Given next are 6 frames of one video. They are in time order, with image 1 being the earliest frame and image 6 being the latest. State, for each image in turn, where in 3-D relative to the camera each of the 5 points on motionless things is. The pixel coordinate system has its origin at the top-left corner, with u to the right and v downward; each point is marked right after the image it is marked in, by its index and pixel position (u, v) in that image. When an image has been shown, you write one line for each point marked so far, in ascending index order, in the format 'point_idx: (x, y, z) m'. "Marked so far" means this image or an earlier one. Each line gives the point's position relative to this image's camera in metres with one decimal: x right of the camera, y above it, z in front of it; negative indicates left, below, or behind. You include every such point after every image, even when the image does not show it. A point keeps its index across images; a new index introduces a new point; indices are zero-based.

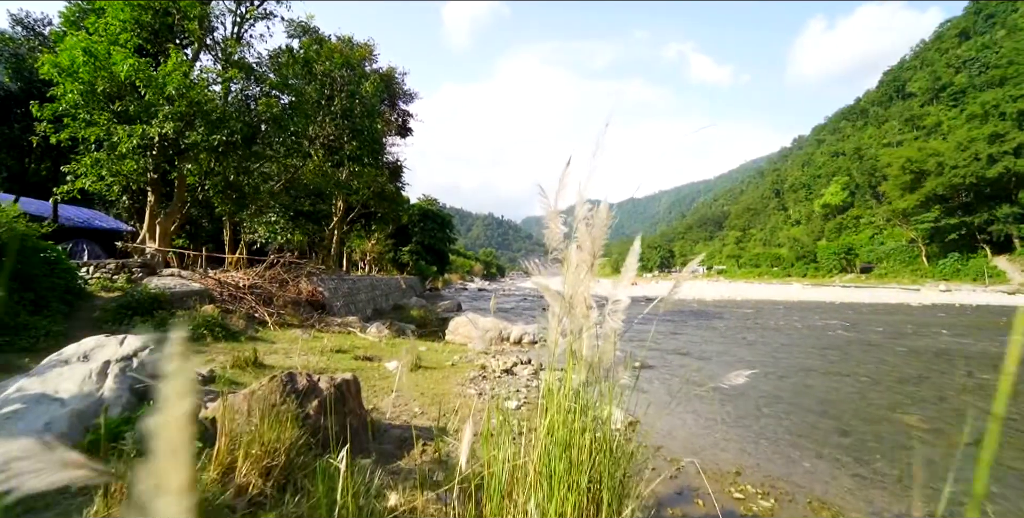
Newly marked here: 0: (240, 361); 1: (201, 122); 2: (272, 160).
0: (-3.1, -1.1, +5.6) m
1: (-6.8, +3.0, +10.8) m
2: (-6.5, +2.7, +13.6) m
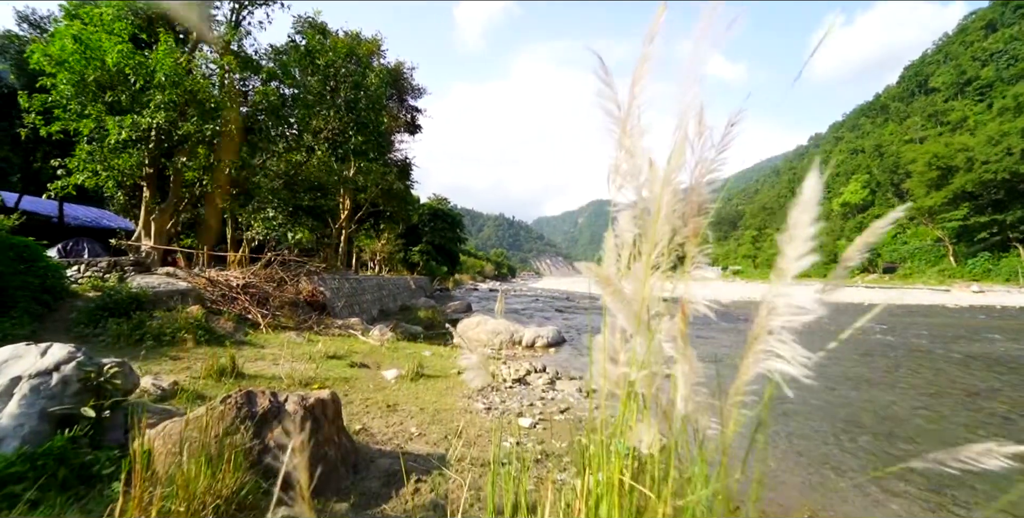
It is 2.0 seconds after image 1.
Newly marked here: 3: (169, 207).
0: (-2.9, -1.1, +4.9) m
1: (-6.5, +3.0, +10.2) m
2: (-6.2, +2.7, +13.0) m
3: (-7.8, +1.2, +11.3) m
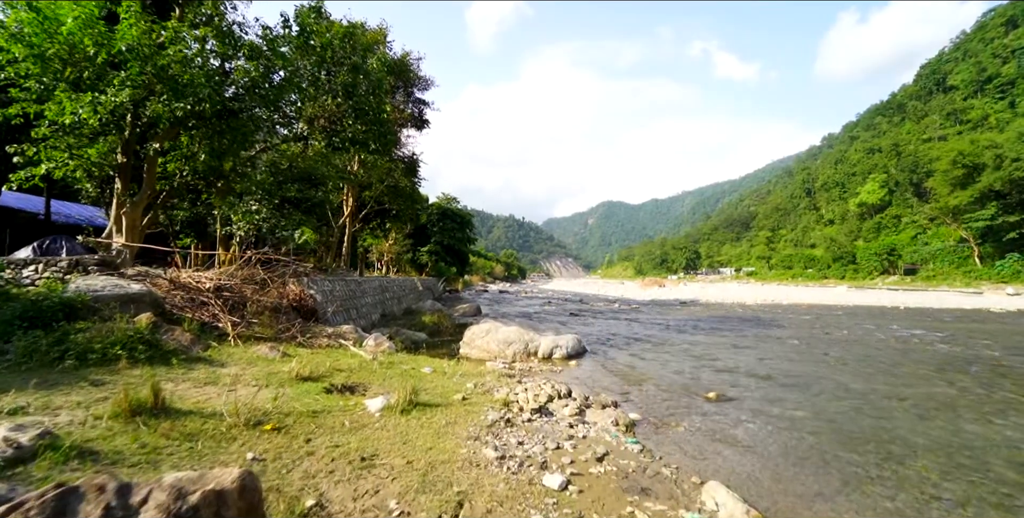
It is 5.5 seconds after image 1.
0: (-2.8, -1.0, +3.5) m
1: (-6.3, +3.1, +8.9) m
2: (-5.8, +2.7, +11.7) m
3: (-7.5, +1.2, +10.1) m
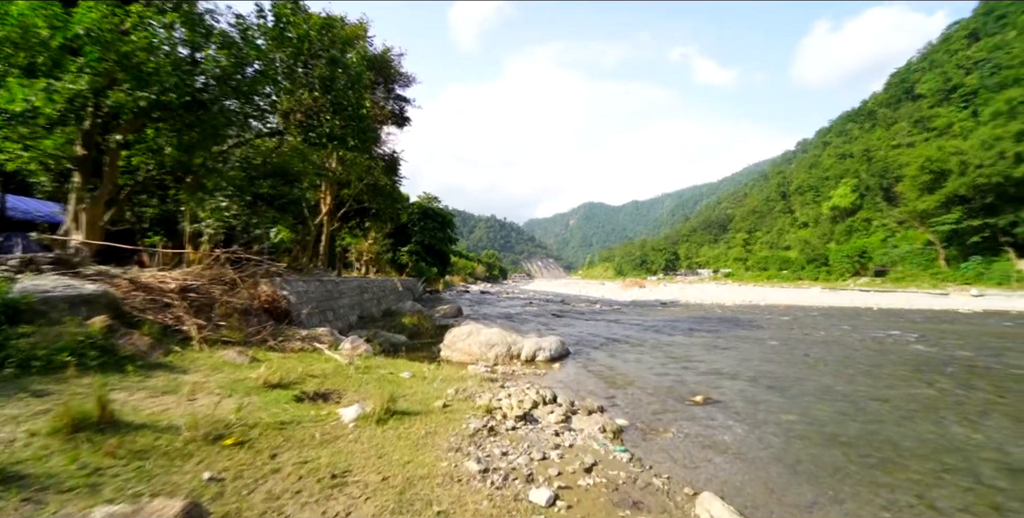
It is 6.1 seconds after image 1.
0: (-2.9, -1.0, +3.2) m
1: (-6.5, +3.1, +8.4) m
2: (-6.2, +2.7, +11.3) m
3: (-7.8, +1.2, +9.6) m
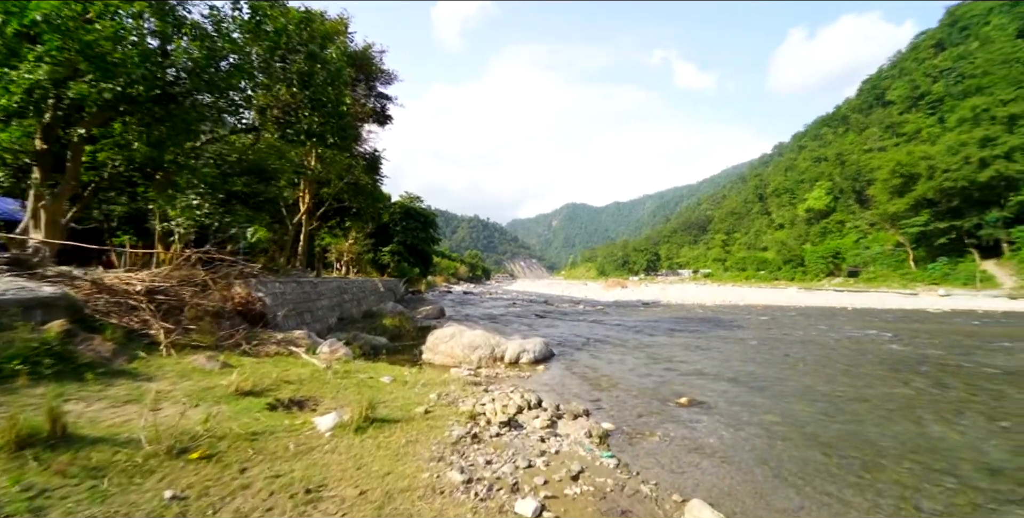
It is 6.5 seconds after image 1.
0: (-3.0, -1.0, +2.9) m
1: (-6.8, +3.1, +8.0) m
2: (-6.6, +2.7, +10.9) m
3: (-8.1, +1.2, +9.1) m
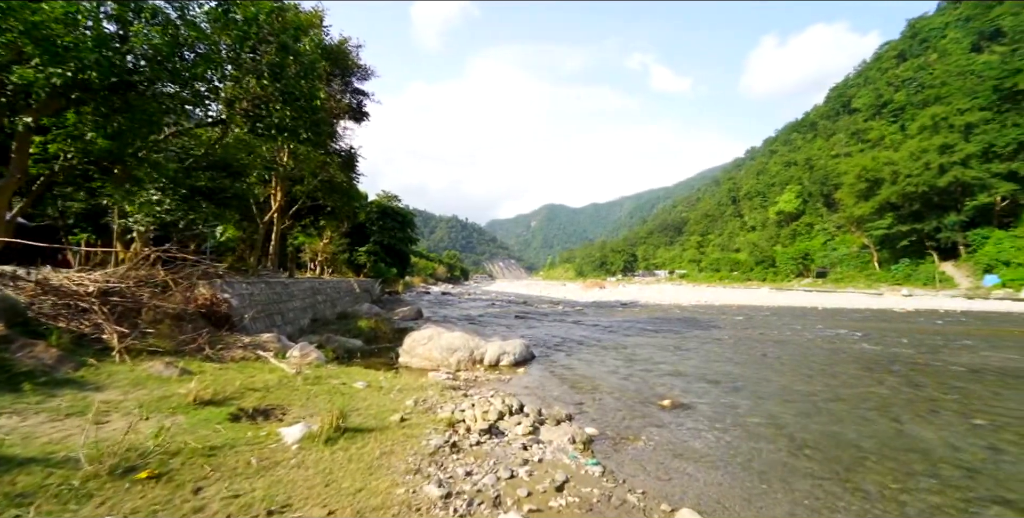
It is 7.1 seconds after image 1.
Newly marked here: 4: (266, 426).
0: (-3.0, -1.0, +2.6) m
1: (-7.1, +3.1, +7.5) m
2: (-7.0, +2.8, +10.4) m
3: (-8.5, +1.2, +8.5) m
4: (-2.0, -1.4, +4.2) m
